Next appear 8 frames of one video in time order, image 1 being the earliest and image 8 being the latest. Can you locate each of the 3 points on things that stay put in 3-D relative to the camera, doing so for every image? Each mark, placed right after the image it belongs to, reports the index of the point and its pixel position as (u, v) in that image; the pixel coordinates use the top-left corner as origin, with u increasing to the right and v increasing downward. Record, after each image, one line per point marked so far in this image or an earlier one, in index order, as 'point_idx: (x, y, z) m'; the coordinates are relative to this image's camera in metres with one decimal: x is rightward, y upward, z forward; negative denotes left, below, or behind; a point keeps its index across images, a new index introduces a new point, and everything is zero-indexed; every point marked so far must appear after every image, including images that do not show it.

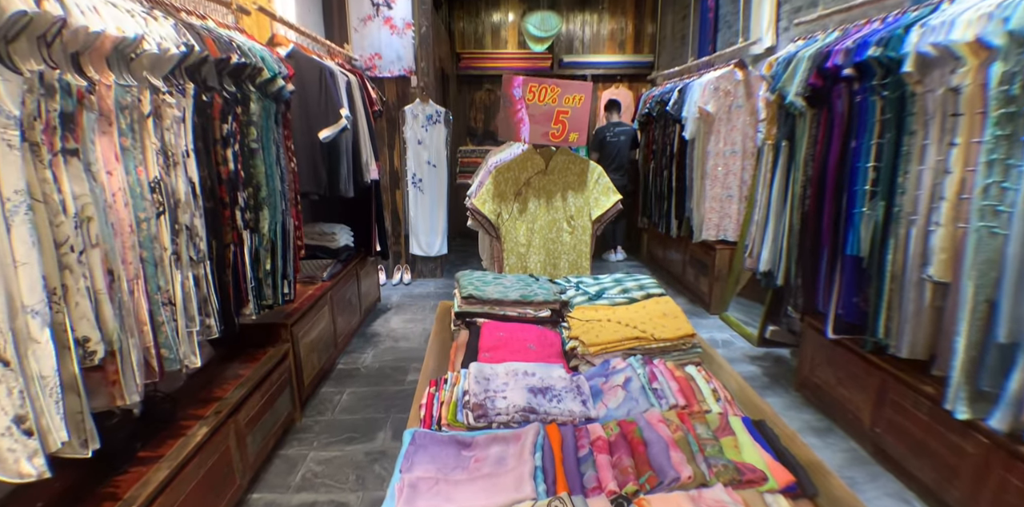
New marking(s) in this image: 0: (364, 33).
0: (-1.3, +2.0, +4.8) m
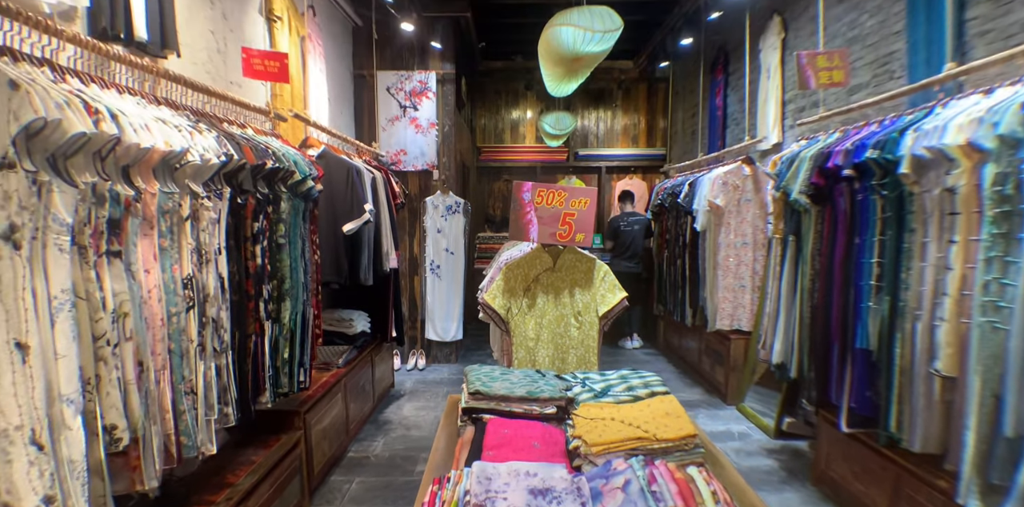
0: (-1.2, +1.2, +5.2) m
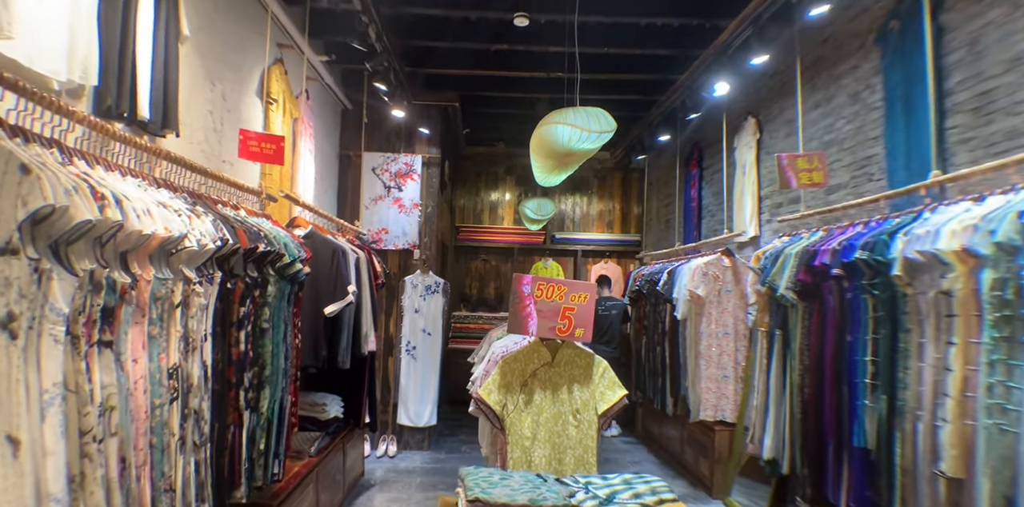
0: (-1.3, +0.4, +5.2) m
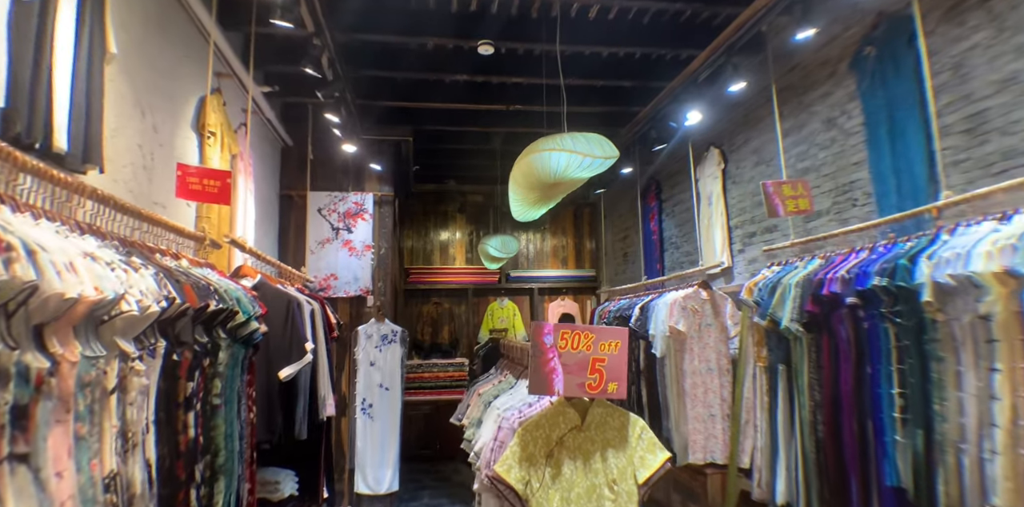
0: (-1.7, 0.0, +4.7) m
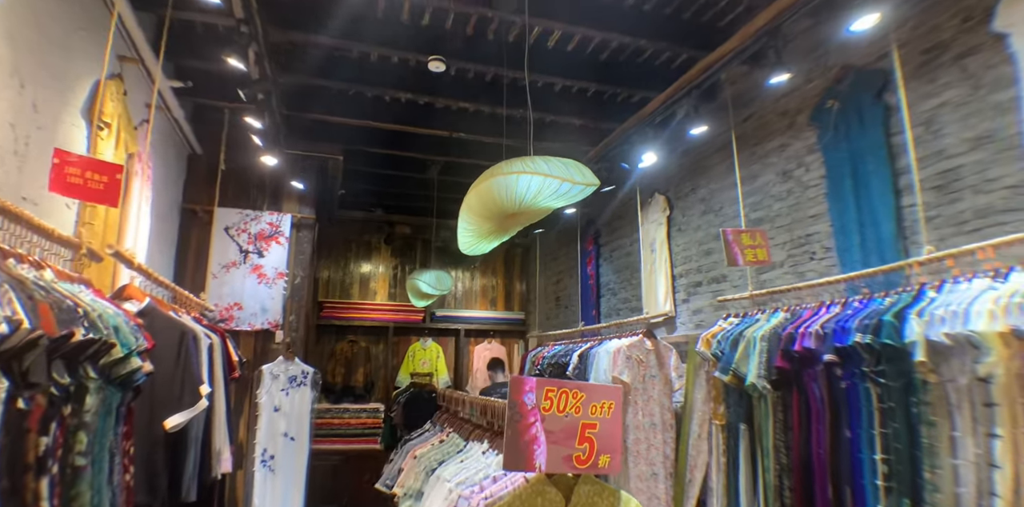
0: (-2.2, -0.2, +4.1) m
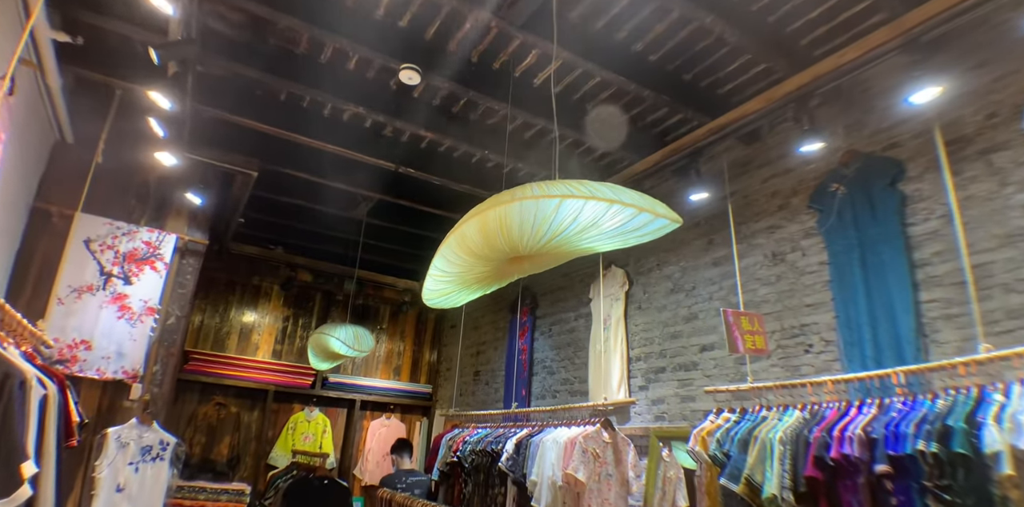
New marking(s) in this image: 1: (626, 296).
0: (-2.5, -0.3, +3.0) m
1: (+0.8, -0.3, +4.0) m
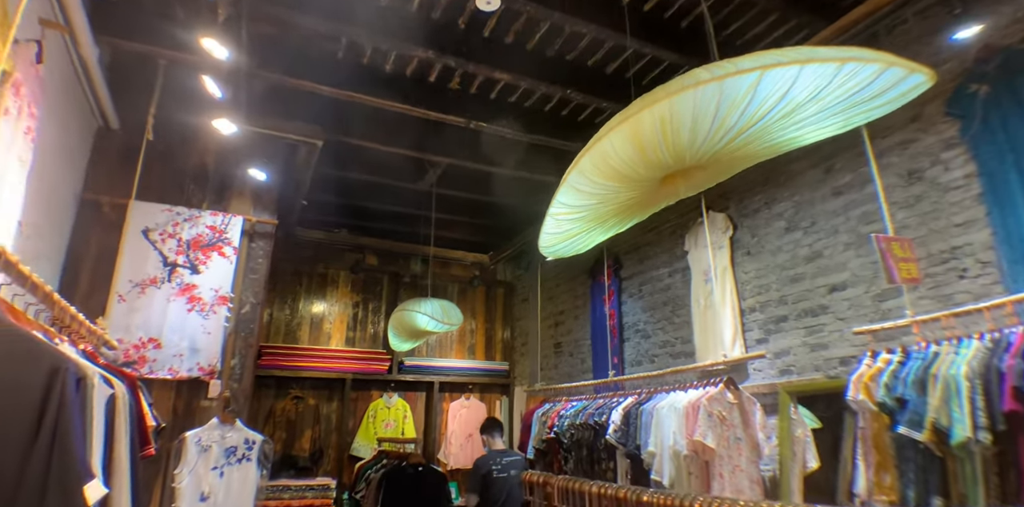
0: (-1.9, -0.3, +2.8) m
1: (+1.4, +0.1, +3.5) m
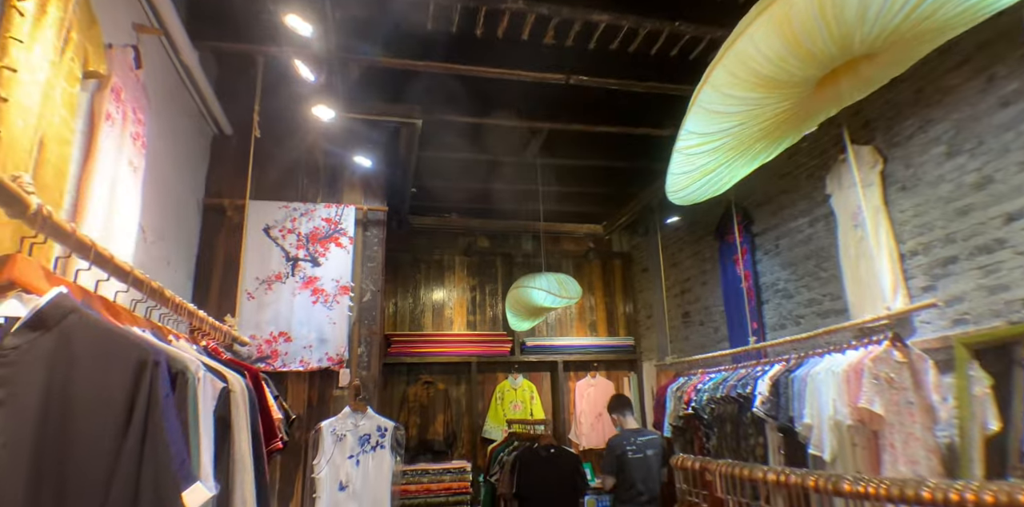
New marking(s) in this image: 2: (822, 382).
0: (-1.3, -0.3, +2.9) m
1: (+2.1, +0.4, +2.9) m
2: (+1.5, -0.6, +2.5) m
